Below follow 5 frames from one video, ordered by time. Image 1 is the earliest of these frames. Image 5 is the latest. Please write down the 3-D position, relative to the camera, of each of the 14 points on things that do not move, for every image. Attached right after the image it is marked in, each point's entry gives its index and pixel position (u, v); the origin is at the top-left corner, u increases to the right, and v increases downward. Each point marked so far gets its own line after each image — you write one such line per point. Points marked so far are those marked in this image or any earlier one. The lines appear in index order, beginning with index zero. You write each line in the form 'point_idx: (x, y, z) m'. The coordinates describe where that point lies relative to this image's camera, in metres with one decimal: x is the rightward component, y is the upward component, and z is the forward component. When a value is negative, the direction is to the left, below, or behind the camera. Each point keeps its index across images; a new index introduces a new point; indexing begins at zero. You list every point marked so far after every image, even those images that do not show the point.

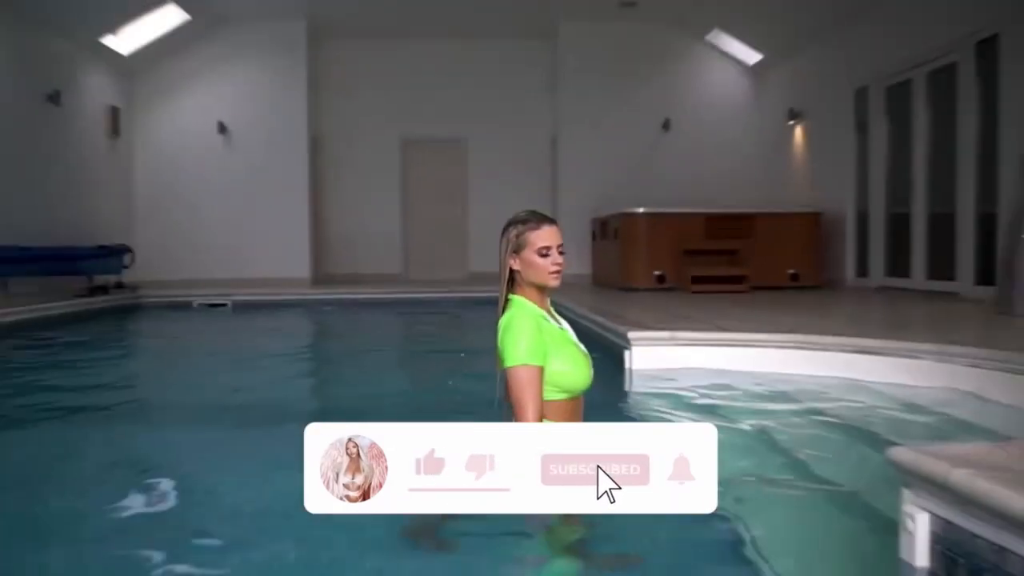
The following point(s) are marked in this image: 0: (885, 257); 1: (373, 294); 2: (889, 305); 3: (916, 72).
0: (+2.9, +0.2, +7.4) m
1: (-1.4, -0.1, +8.7) m
2: (+2.6, -0.2, +6.4) m
3: (+3.0, +1.6, +6.9) m
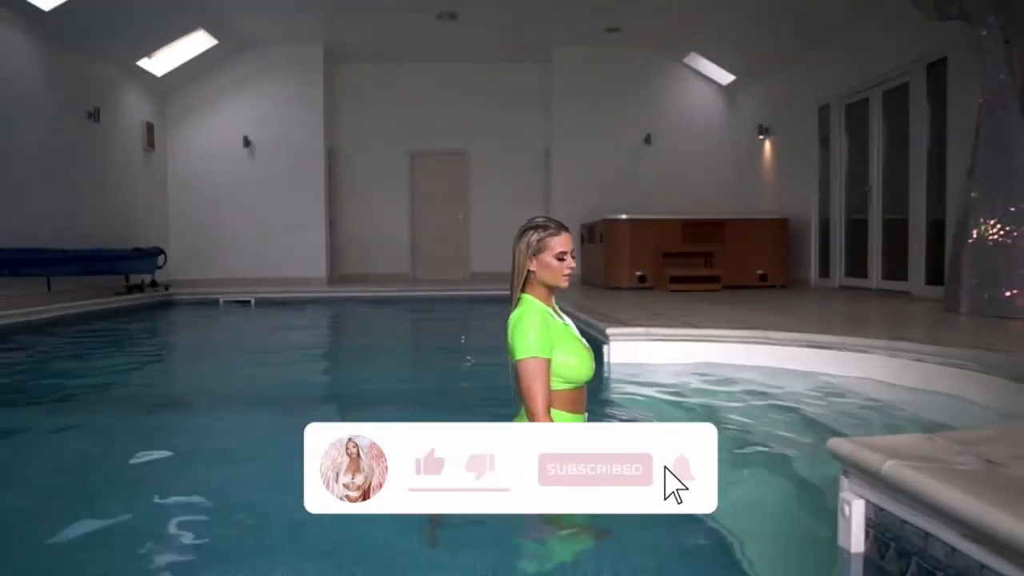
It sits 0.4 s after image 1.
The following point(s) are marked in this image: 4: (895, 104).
0: (+2.9, +0.2, +8.2) m
1: (-1.4, -0.1, +9.5) m
2: (+2.6, -0.1, +7.2) m
3: (+2.9, +1.6, +7.7) m
4: (+3.0, +1.5, +7.4) m
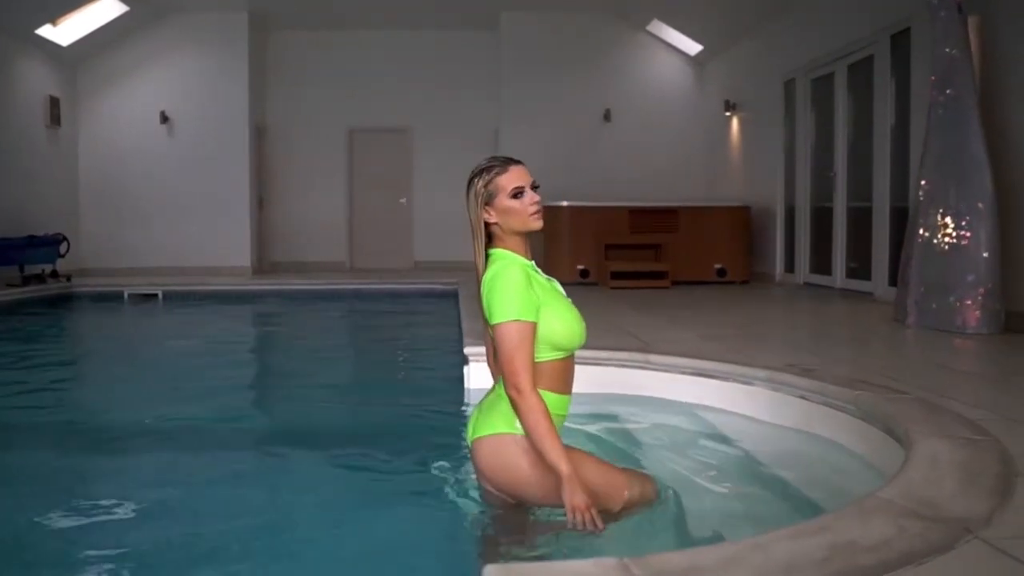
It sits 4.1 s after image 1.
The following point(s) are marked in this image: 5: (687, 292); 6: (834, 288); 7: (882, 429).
0: (+2.4, +0.3, +7.4) m
1: (-1.9, 0.0, +8.9) m
2: (+2.0, -0.1, +6.5) m
3: (+2.4, +1.6, +6.9) m
4: (+2.4, +1.5, +6.6) m
5: (+1.3, 0.0, +7.3) m
6: (+2.4, 0.0, +7.0) m
7: (+1.3, -0.5, +3.2) m
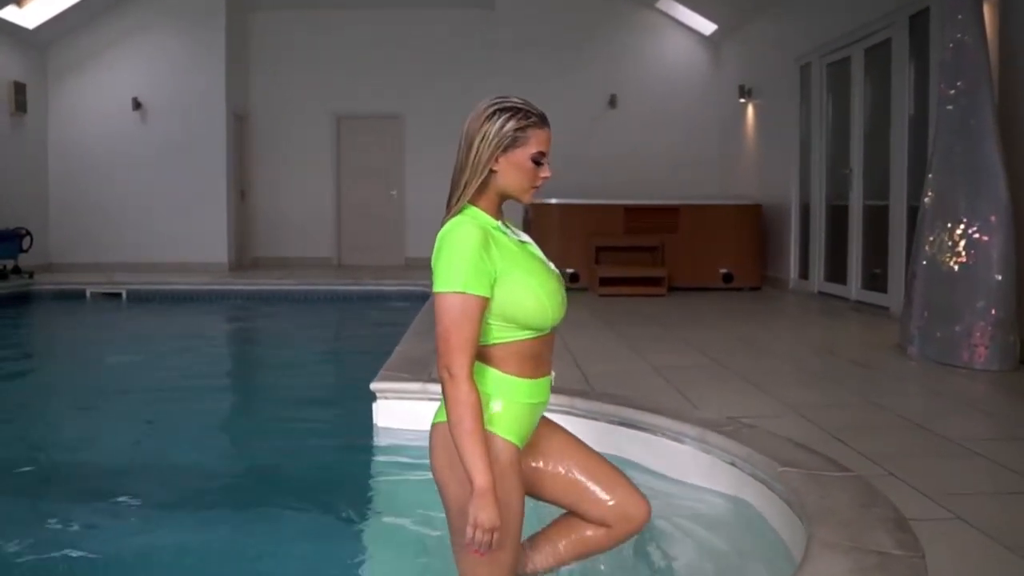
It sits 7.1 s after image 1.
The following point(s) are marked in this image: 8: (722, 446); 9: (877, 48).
0: (+2.2, +0.2, +6.6) m
1: (-1.9, +0.1, +8.5) m
2: (+1.7, -0.2, +5.7) m
3: (+2.2, +1.6, +6.1) m
4: (+2.3, +1.4, +5.8) m
5: (+1.2, -0.1, +6.6) m
6: (+2.2, -0.1, +6.2) m
7: (+0.8, -0.6, +2.5) m
8: (+0.7, -0.5, +3.2) m
9: (+2.2, +1.5, +5.7) m
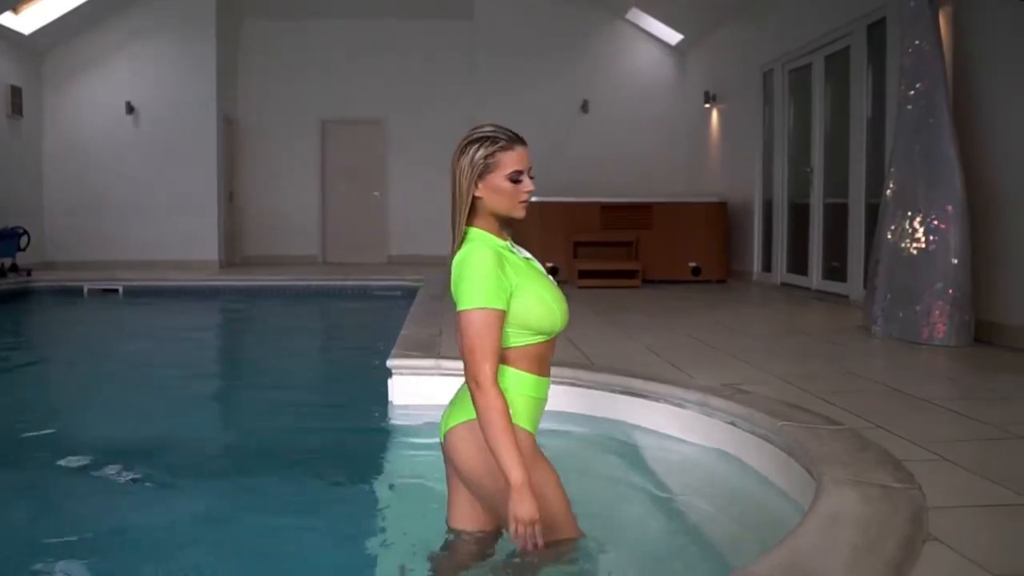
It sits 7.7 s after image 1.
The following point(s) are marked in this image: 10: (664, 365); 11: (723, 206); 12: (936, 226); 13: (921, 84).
0: (+2.1, +0.3, +7.2) m
1: (-2.1, +0.1, +8.7) m
2: (+1.7, -0.2, +6.2) m
3: (+2.1, +1.6, +6.6) m
4: (+2.2, +1.5, +6.3) m
5: (+1.1, 0.0, +7.0) m
6: (+2.2, 0.0, +6.8) m
7: (+0.9, -0.5, +2.9) m
8: (+0.8, -0.4, +3.6) m
9: (+2.2, +1.6, +6.3) m
10: (+0.7, -0.4, +4.4) m
11: (+1.7, +0.7, +7.6) m
12: (+2.1, +0.3, +4.7) m
13: (+2.1, +1.0, +4.8) m
